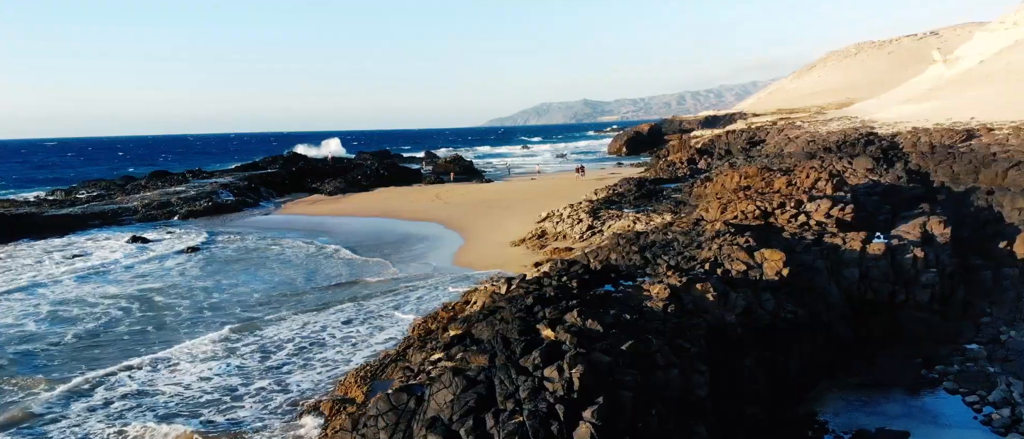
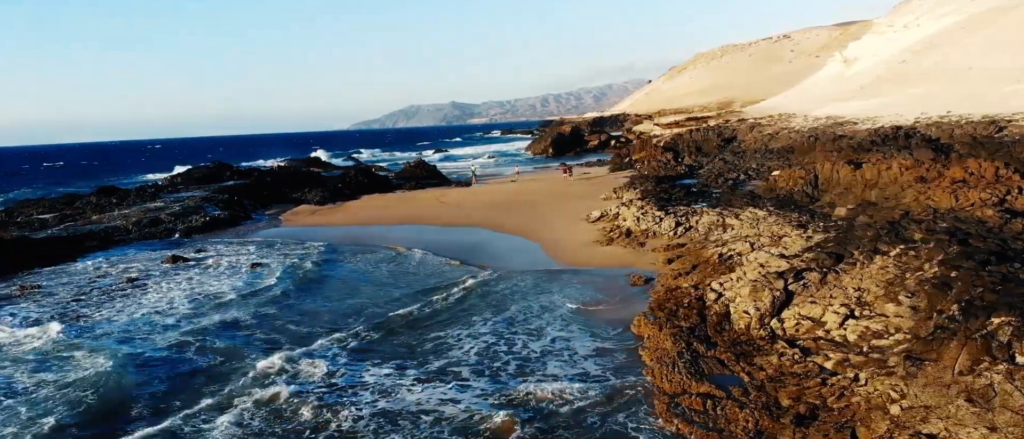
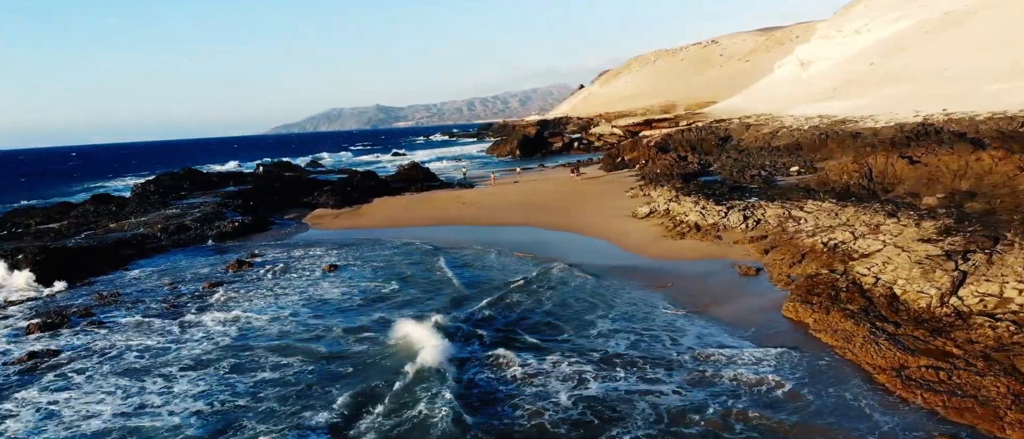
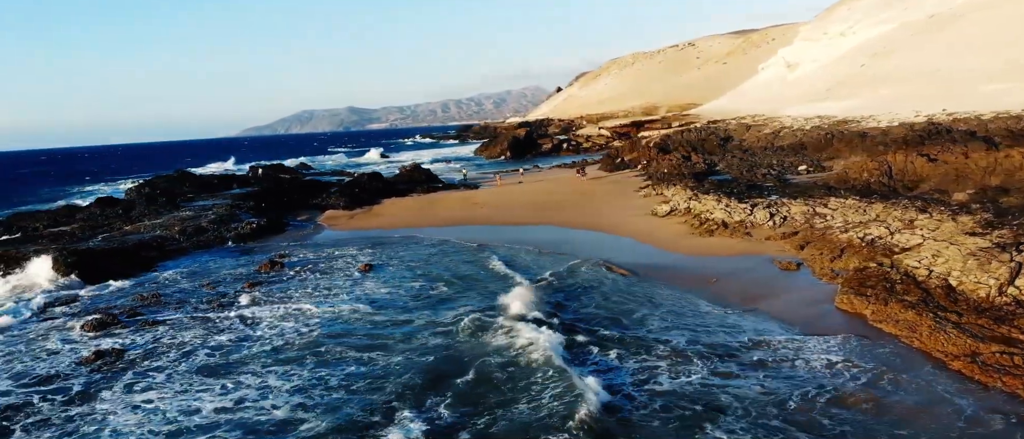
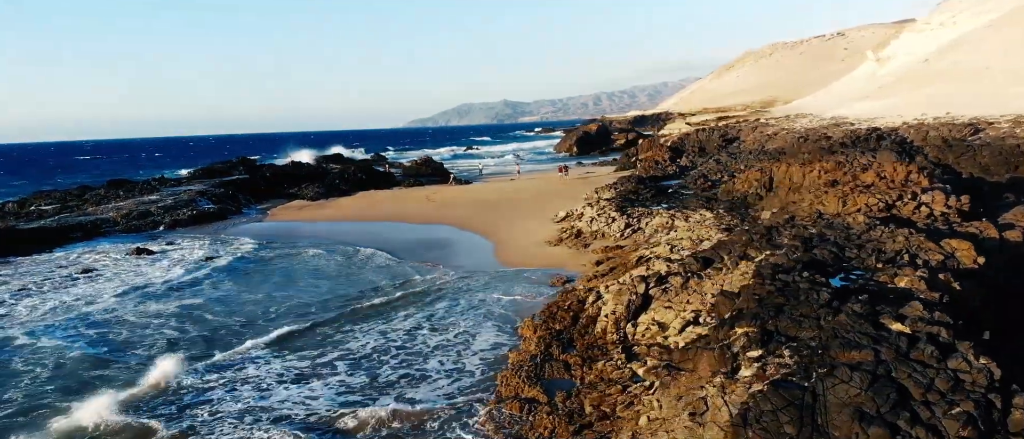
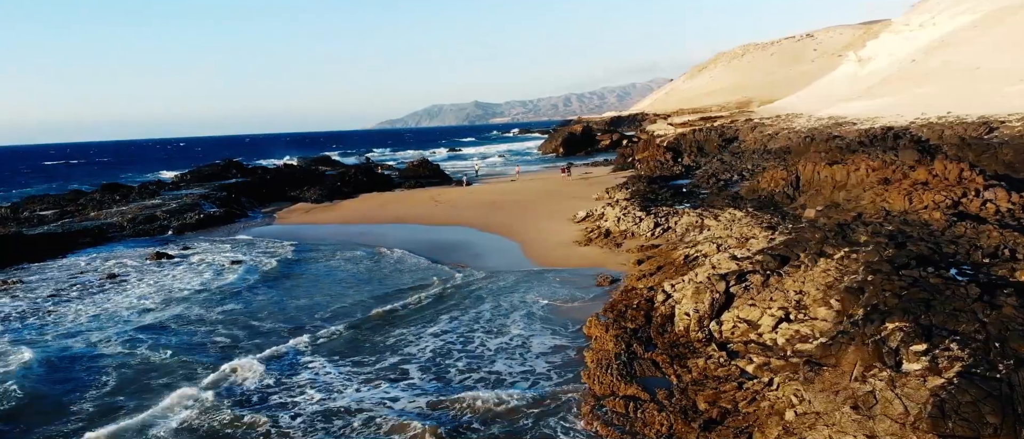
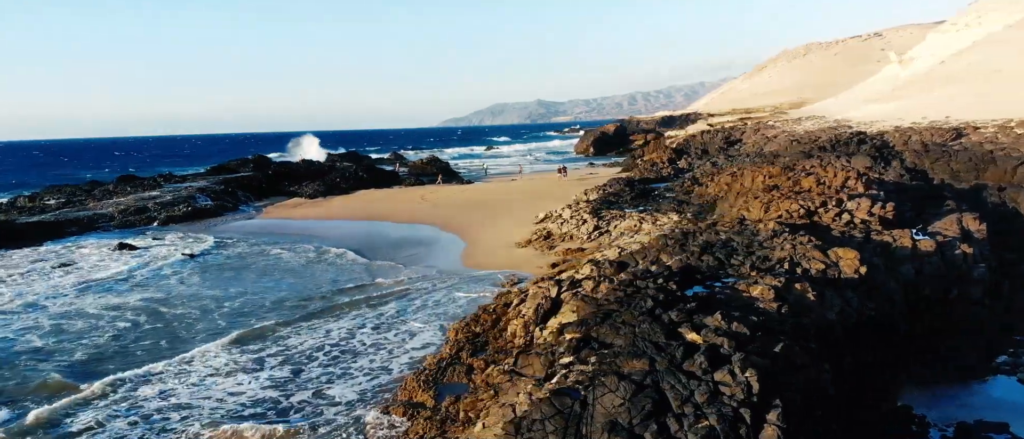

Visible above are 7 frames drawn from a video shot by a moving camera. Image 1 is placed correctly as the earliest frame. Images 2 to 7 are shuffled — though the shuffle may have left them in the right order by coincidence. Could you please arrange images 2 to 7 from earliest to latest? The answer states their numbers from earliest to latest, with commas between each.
7, 5, 6, 2, 3, 4
